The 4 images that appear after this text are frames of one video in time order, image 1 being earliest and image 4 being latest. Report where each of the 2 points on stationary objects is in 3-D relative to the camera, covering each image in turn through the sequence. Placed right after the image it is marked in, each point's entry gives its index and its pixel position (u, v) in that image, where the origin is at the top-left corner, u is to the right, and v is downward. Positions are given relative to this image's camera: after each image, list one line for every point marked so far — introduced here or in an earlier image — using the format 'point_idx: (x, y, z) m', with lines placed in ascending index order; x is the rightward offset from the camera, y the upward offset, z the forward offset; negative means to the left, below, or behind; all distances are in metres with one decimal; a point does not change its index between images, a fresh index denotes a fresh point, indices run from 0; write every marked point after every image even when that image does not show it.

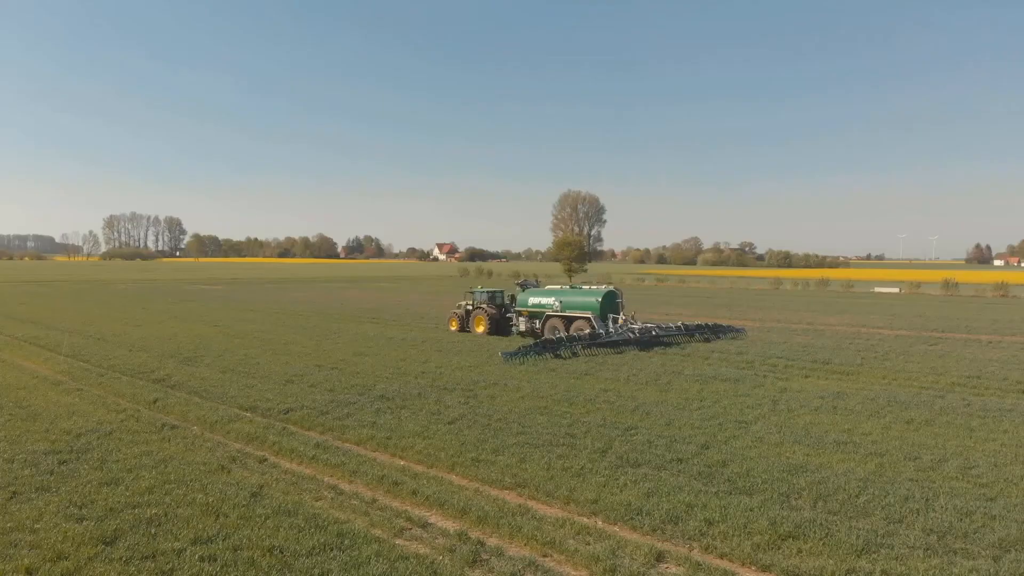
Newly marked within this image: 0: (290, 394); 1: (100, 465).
0: (-4.1, -2.0, +11.8) m
1: (-5.2, -2.3, +8.2) m
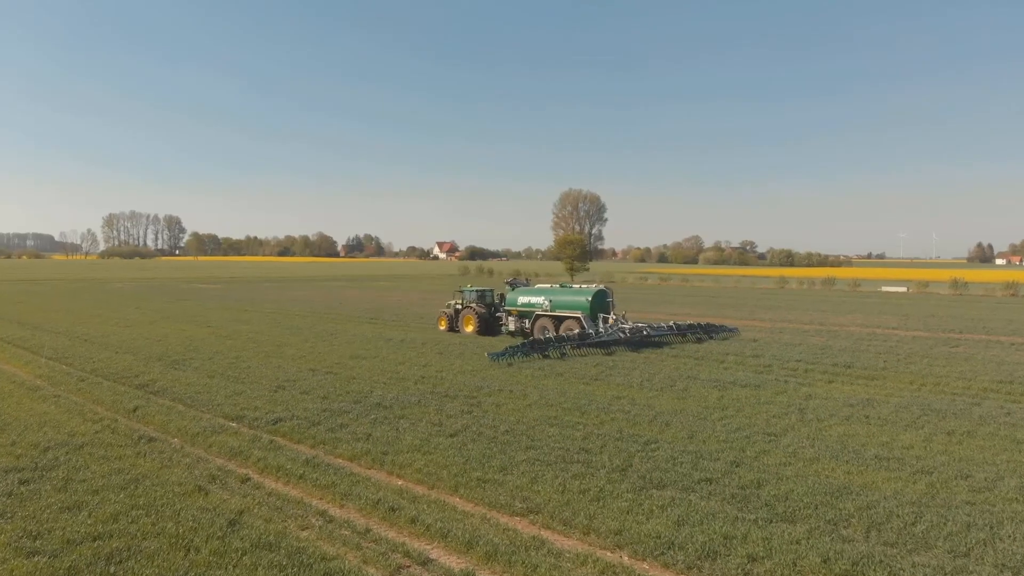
0: (-4.0, -2.0, +10.9) m
1: (-5.1, -2.3, +7.3) m
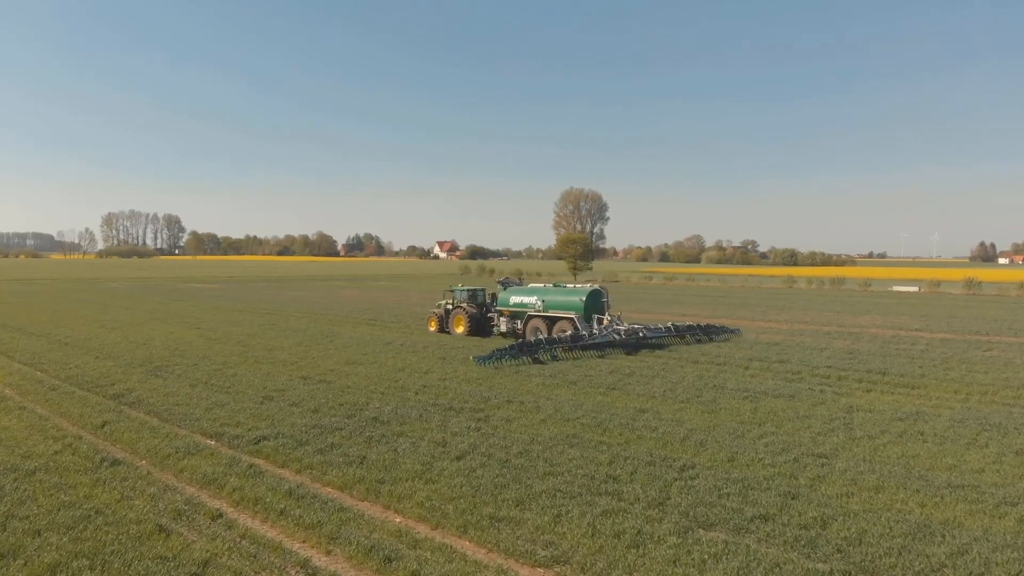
0: (-3.8, -2.0, +9.8) m
1: (-4.9, -2.3, +6.2) m
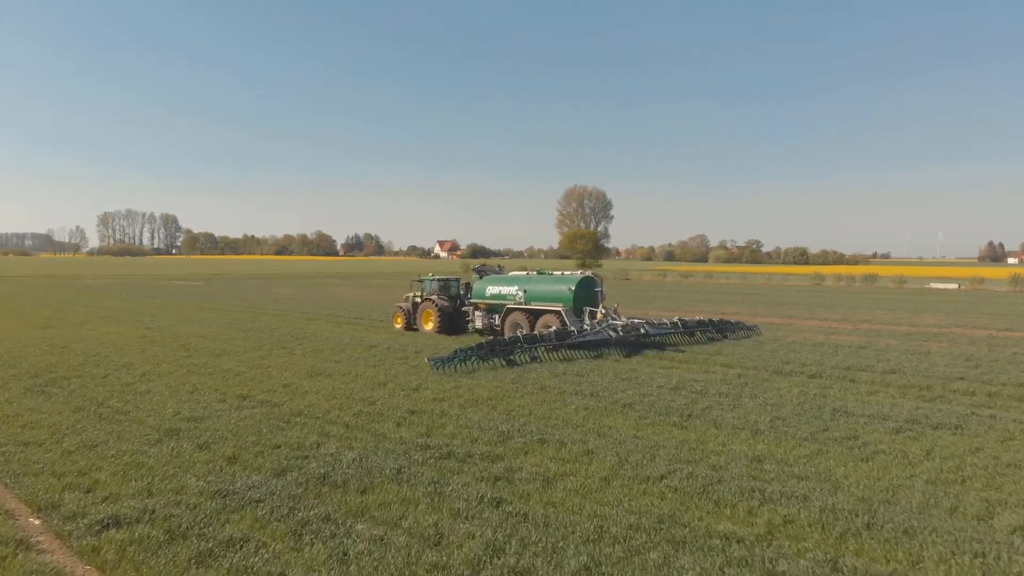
0: (-3.4, -1.7, +6.0) m
1: (-4.6, -2.0, +2.4) m
